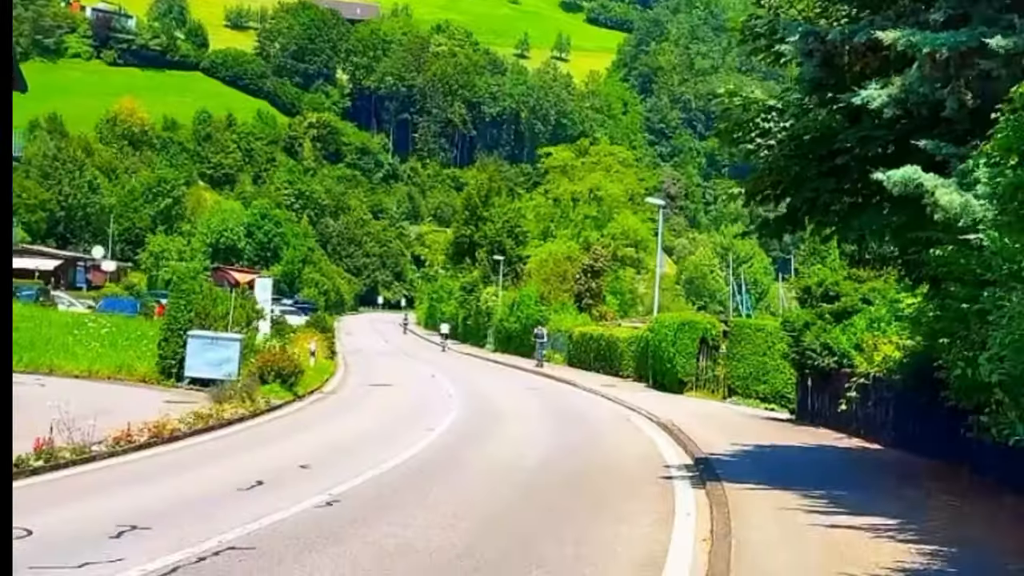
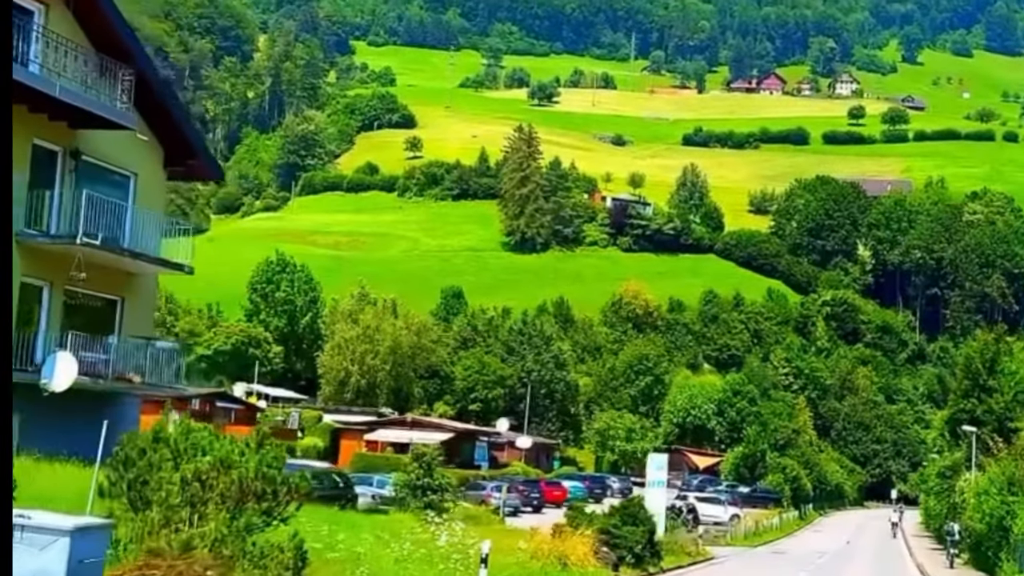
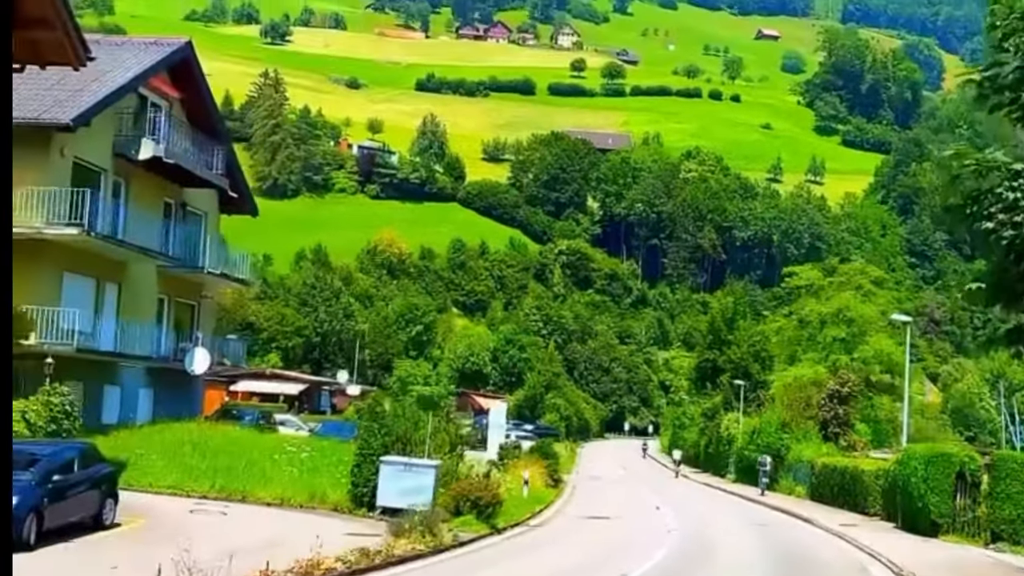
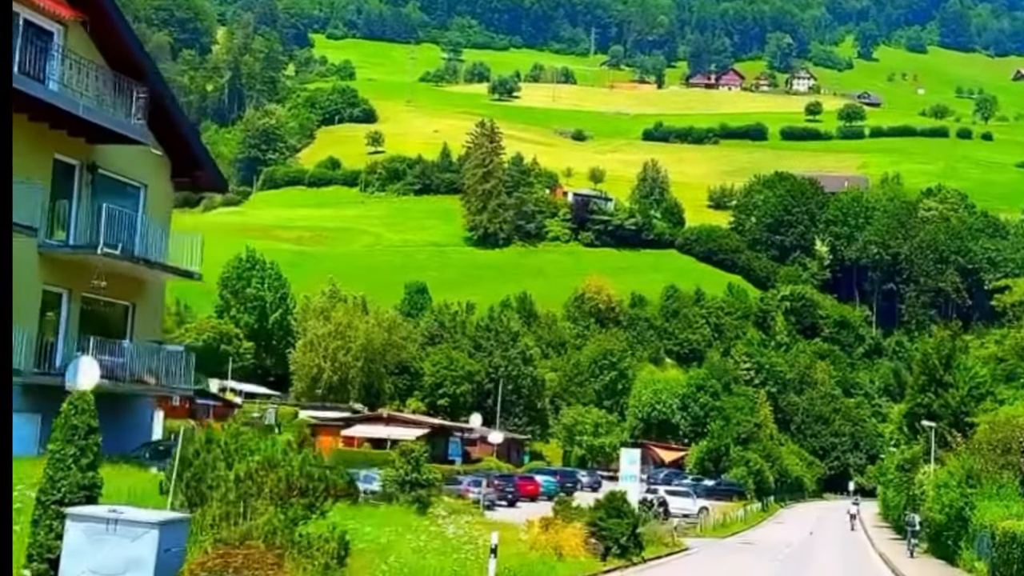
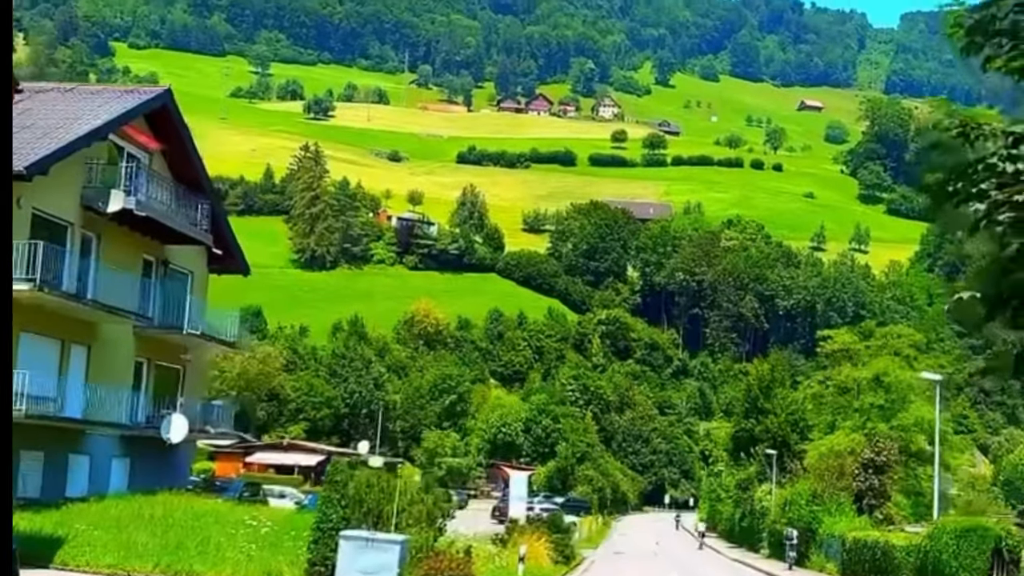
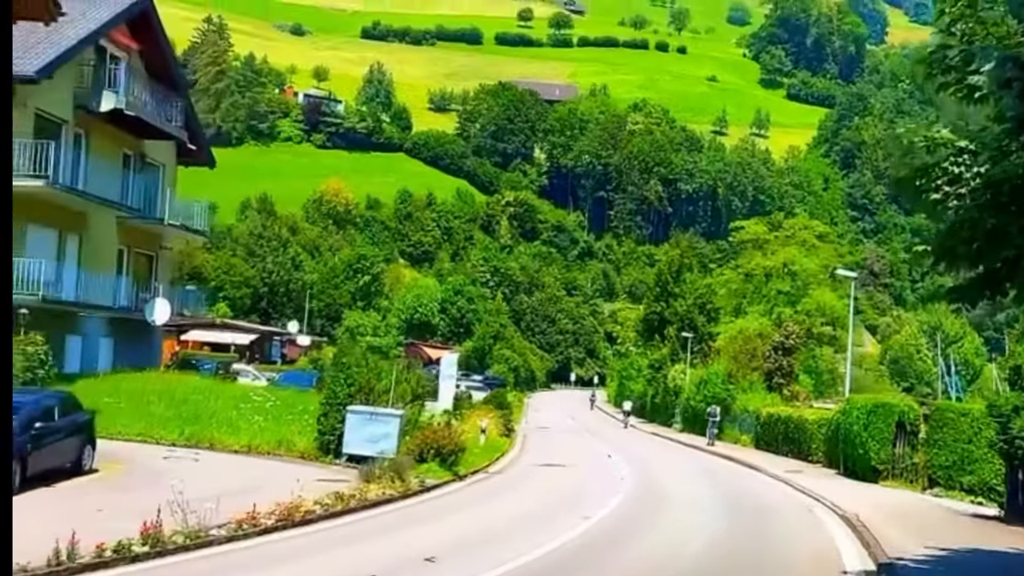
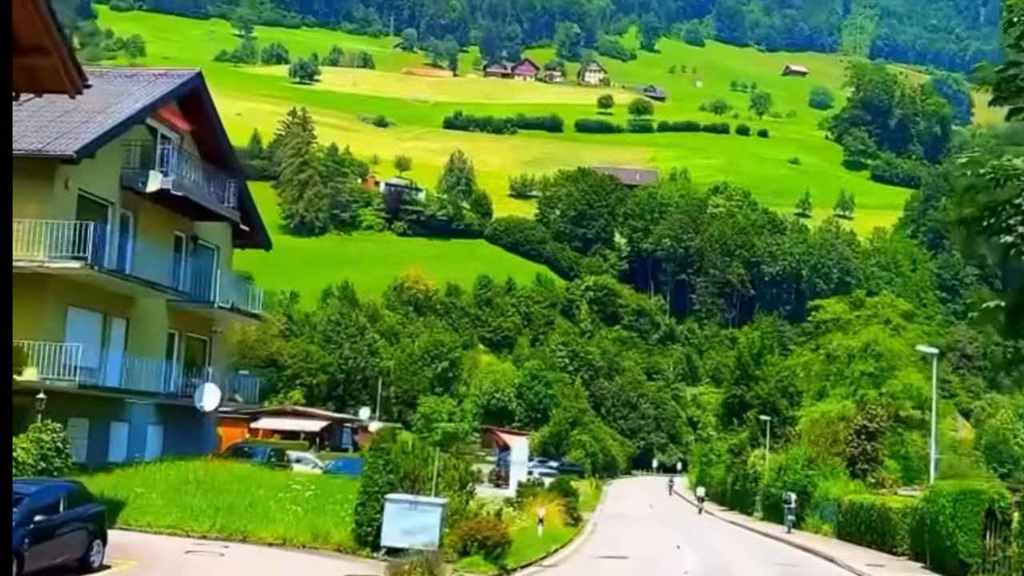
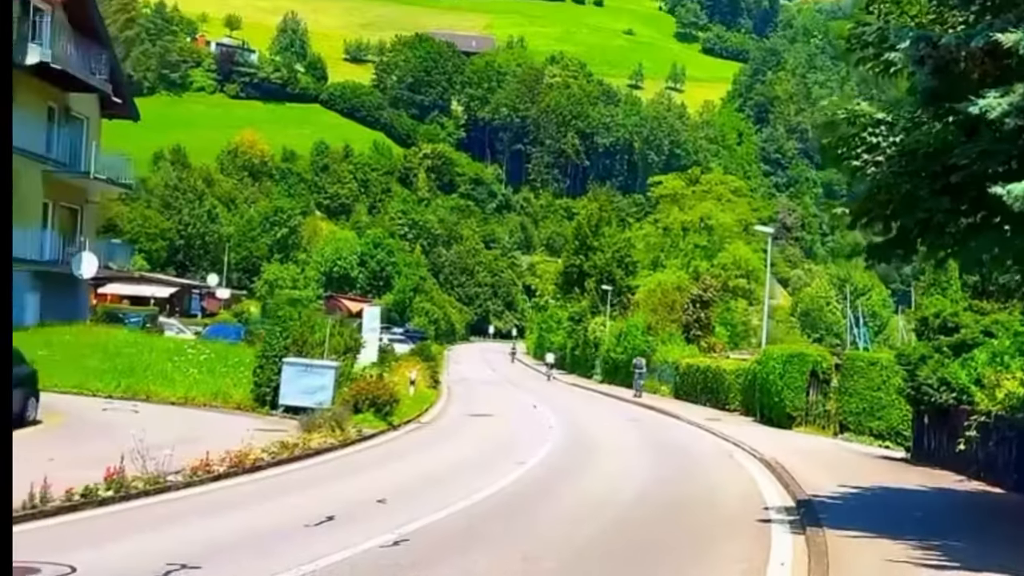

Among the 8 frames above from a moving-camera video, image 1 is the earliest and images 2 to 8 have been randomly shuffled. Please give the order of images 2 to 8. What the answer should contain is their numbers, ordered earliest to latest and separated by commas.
8, 6, 3, 7, 5, 4, 2
